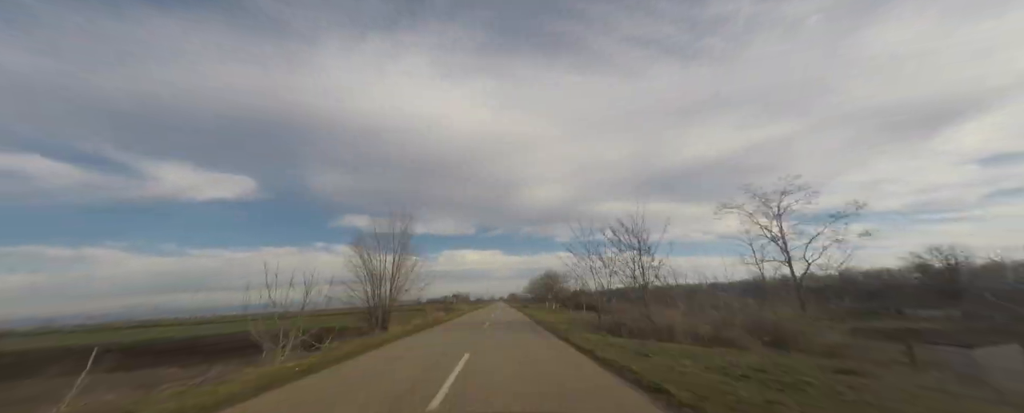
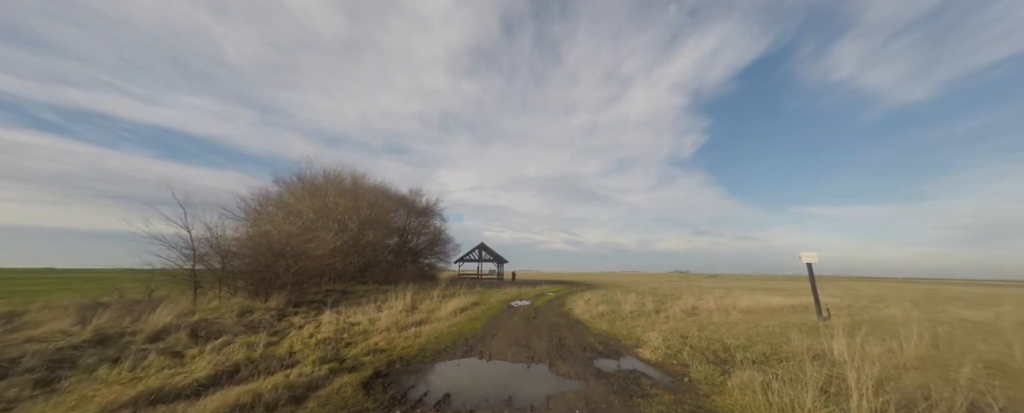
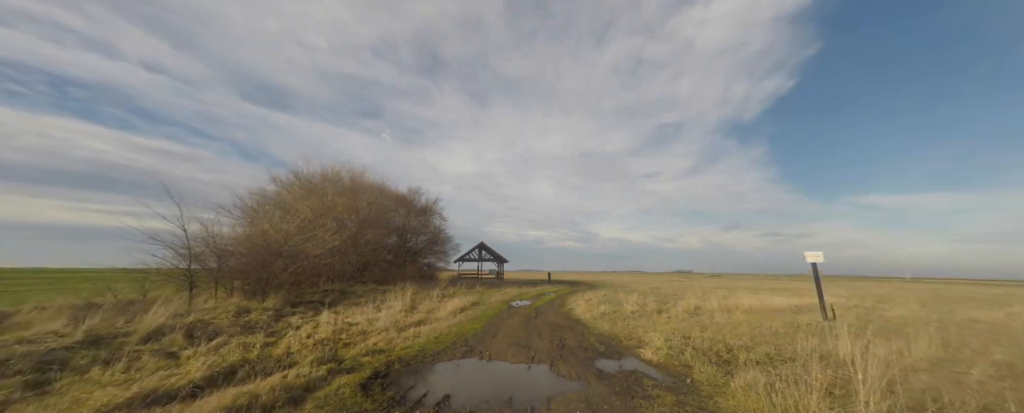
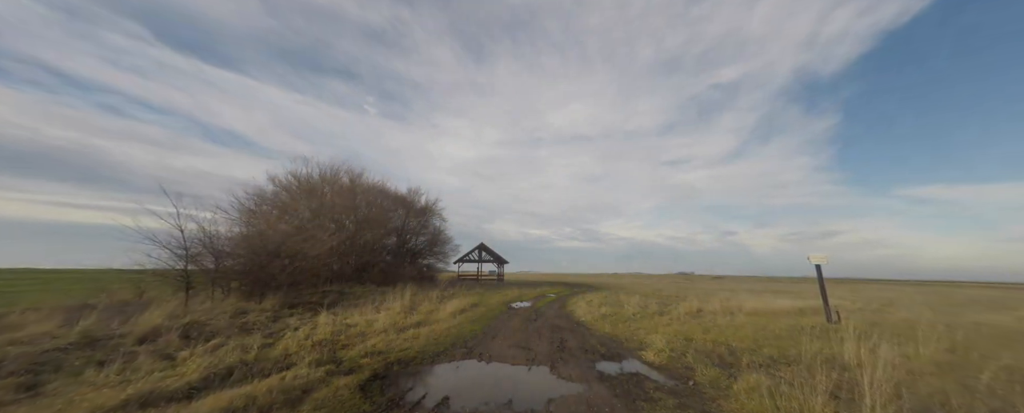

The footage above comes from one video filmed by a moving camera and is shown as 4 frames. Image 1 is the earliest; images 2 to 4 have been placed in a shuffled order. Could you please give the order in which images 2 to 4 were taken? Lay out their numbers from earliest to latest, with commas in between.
2, 3, 4
